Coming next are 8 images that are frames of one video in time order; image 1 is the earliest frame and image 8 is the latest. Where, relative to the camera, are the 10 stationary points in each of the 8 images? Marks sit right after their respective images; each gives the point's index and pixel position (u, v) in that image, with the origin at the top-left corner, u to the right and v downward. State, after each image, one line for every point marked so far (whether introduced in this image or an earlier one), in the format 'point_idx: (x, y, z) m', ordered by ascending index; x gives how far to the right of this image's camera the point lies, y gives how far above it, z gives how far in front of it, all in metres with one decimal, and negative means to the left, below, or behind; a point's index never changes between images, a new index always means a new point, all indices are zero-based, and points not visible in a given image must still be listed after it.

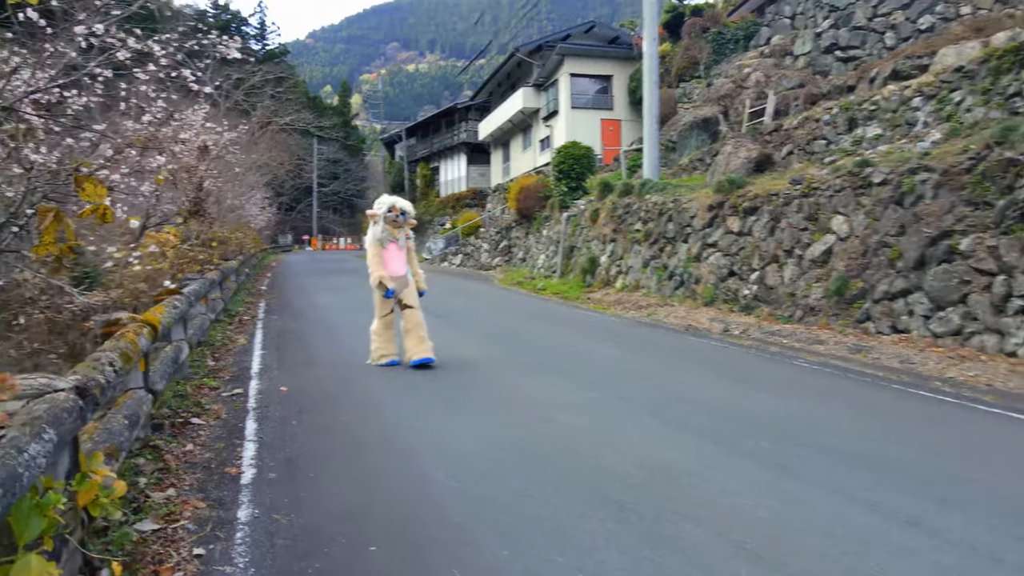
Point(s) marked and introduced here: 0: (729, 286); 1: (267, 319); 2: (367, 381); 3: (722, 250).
0: (+3.5, +0.1, +12.0) m
1: (-4.0, -0.5, +11.9) m
2: (-1.4, -0.9, +7.2) m
3: (+3.6, +0.6, +12.5) m
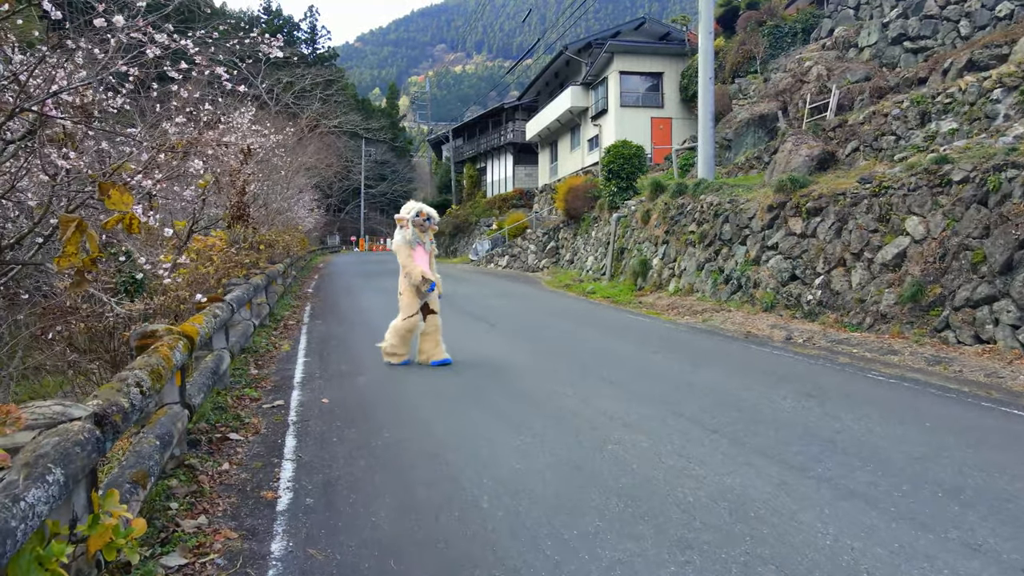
0: (+4.3, 0.0, +11.4) m
1: (-3.2, -0.6, +11.7) m
2: (-1.0, -1.0, +6.9) m
3: (+4.4, +0.6, +11.9) m
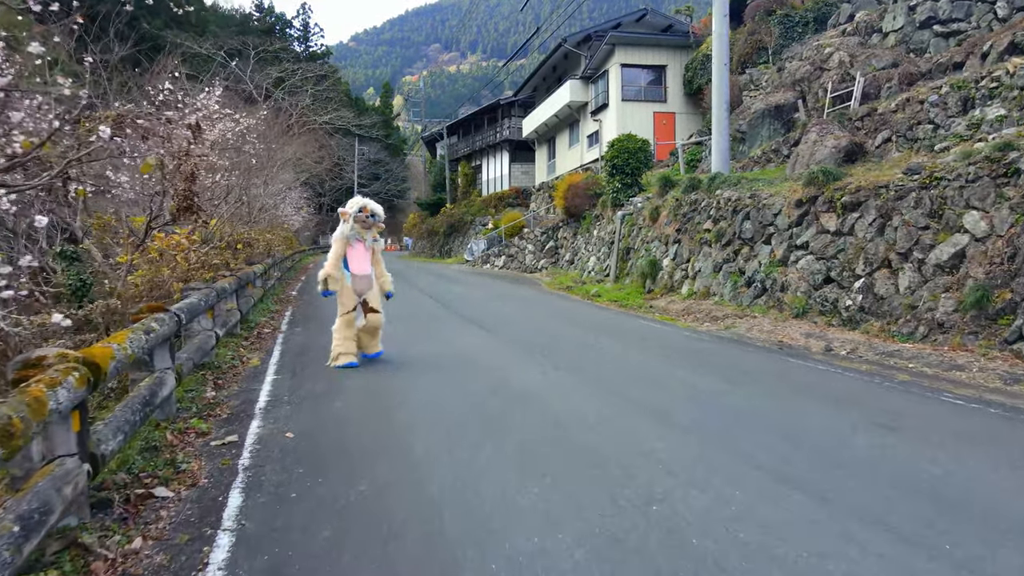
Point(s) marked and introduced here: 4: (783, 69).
0: (+4.4, -0.1, +10.2) m
1: (-3.2, -0.6, +10.5) m
2: (-0.9, -1.0, +5.7) m
3: (+4.4, +0.5, +10.7) m
4: (+7.0, +5.7, +19.0) m
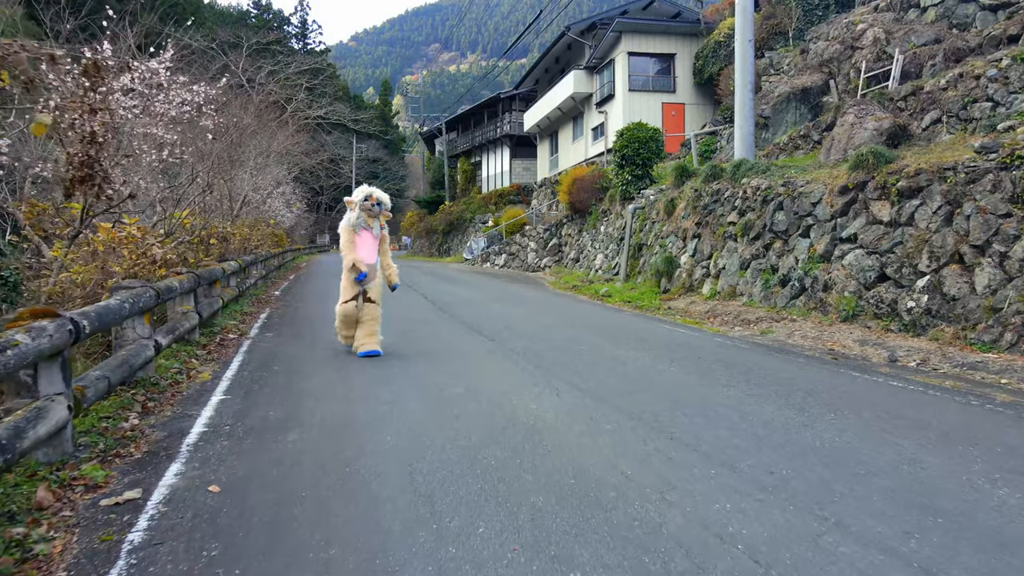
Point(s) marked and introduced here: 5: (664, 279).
0: (+4.4, -0.1, +8.7) m
1: (-3.1, -0.6, +9.1) m
2: (-0.8, -1.0, +4.2) m
3: (+4.5, +0.5, +9.3) m
4: (+7.1, +5.7, +17.6) m
5: (+2.9, +0.2, +14.0) m
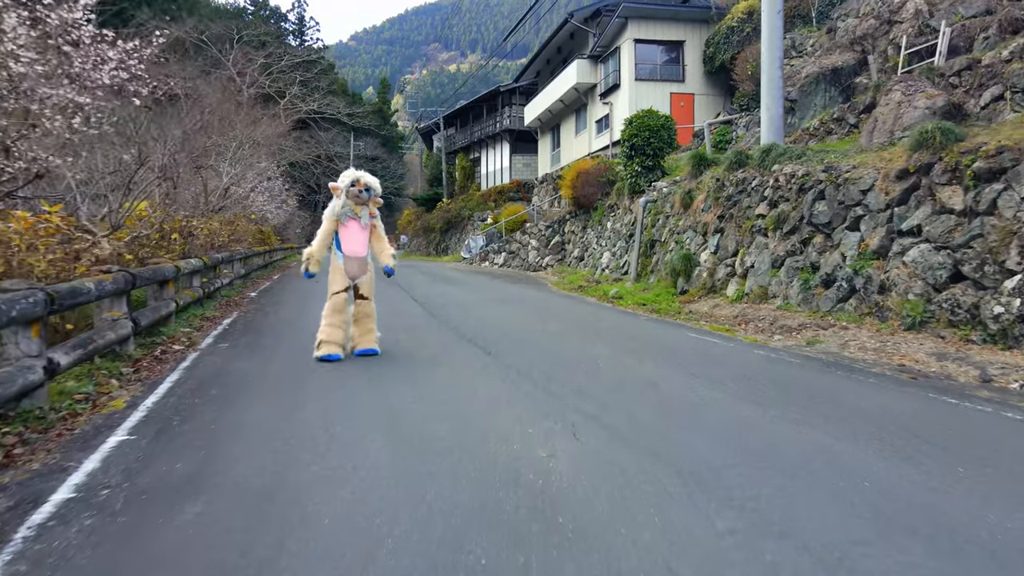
0: (+4.4, -0.1, +7.3) m
1: (-3.1, -0.6, +7.6) m
2: (-0.8, -1.0, +2.7) m
3: (+4.5, +0.5, +7.8) m
4: (+7.1, +5.7, +16.1) m
5: (+2.9, +0.2, +12.5) m
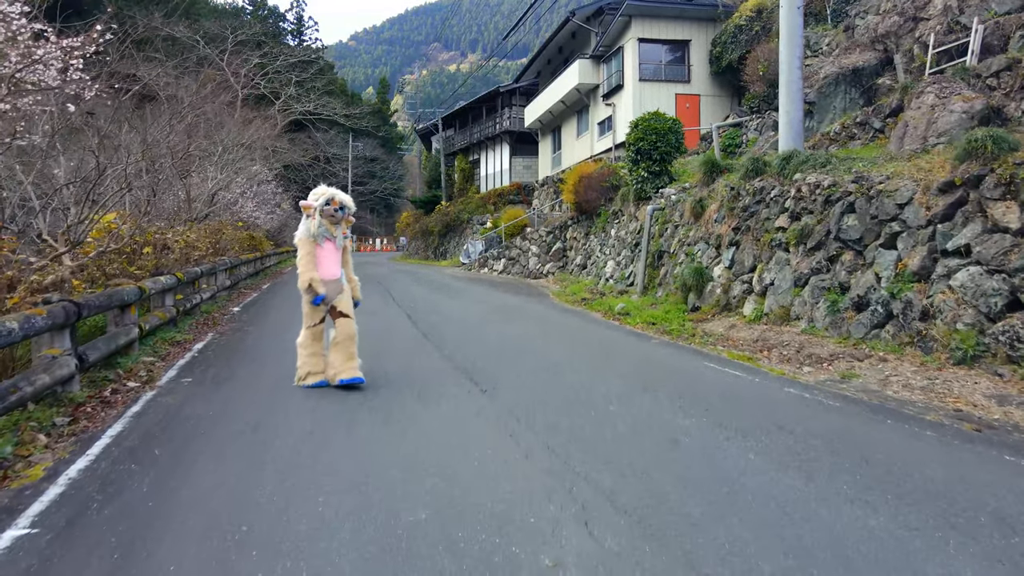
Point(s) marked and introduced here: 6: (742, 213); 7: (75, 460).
0: (+4.4, -0.4, +6.4) m
1: (-3.1, -0.9, +6.7) m
2: (-0.9, -1.3, +1.9) m
3: (+4.5, +0.2, +6.9) m
4: (+7.1, +5.4, +15.2) m
5: (+2.9, -0.1, +11.6) m
6: (+3.6, +1.1, +11.3) m
7: (-2.7, -1.1, +4.6) m
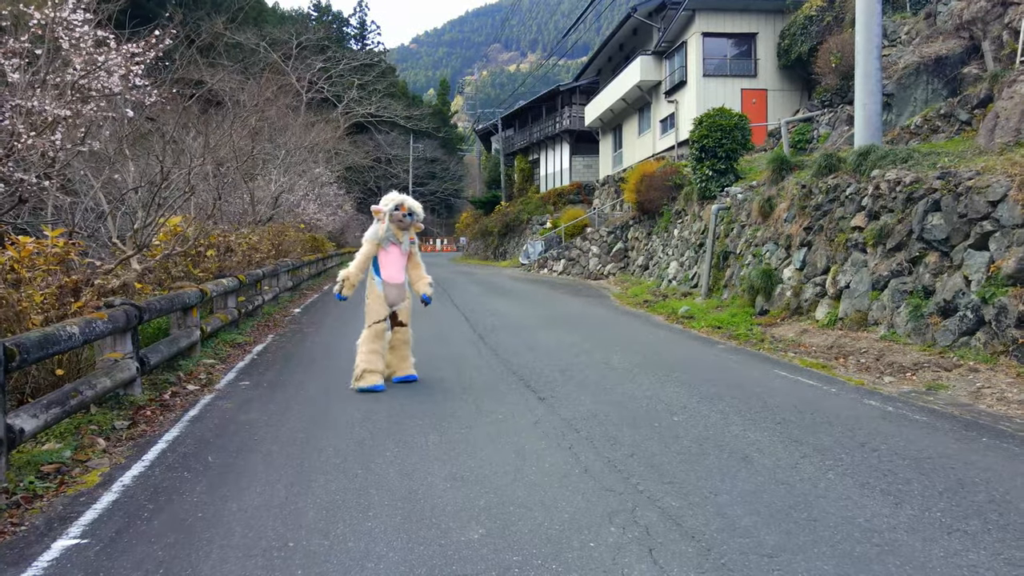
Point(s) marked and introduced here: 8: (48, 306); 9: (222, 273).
0: (+4.9, -0.4, +5.8) m
1: (-2.6, -0.9, +6.7) m
2: (-0.7, -1.3, +1.7) m
3: (+5.0, +0.2, +6.3) m
4: (+8.3, +5.4, +14.4) m
5: (+3.8, -0.1, +11.1) m
6: (+4.5, +1.1, +10.8) m
7: (-2.4, -1.1, +4.6) m
8: (-3.8, -0.2, +6.0) m
9: (-4.4, +0.2, +11.1) m
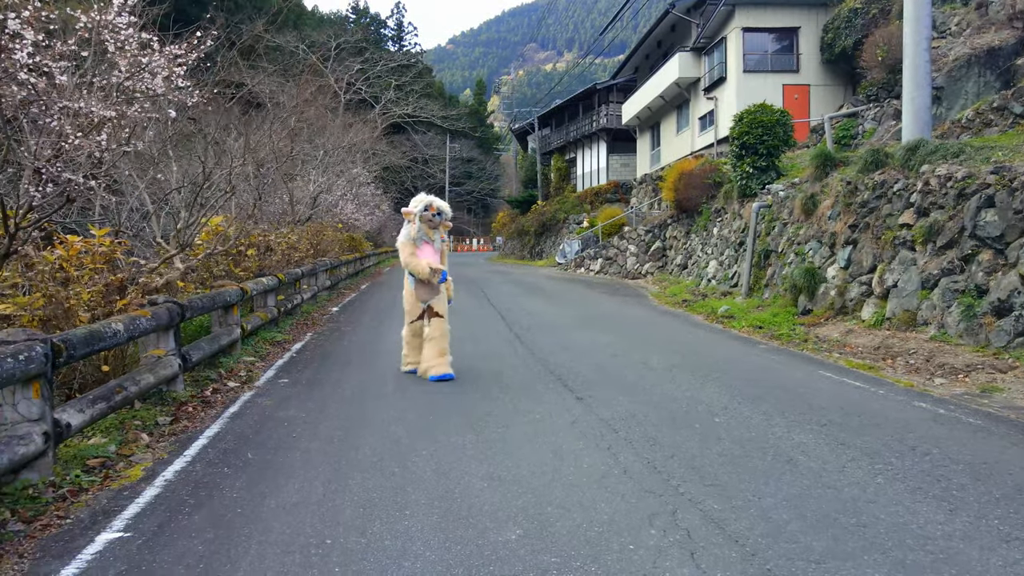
0: (+5.2, -0.4, +5.5) m
1: (-2.3, -0.9, +6.8) m
2: (-0.6, -1.3, +1.7) m
3: (+5.3, +0.2, +6.0) m
4: (+9.0, +5.4, +13.9) m
5: (+4.4, -0.1, +10.9) m
6: (+5.0, +1.1, +10.5) m
7: (-2.1, -1.1, +4.6) m
8: (-3.5, -0.1, +6.2) m
9: (-3.8, +0.3, +11.2) m
